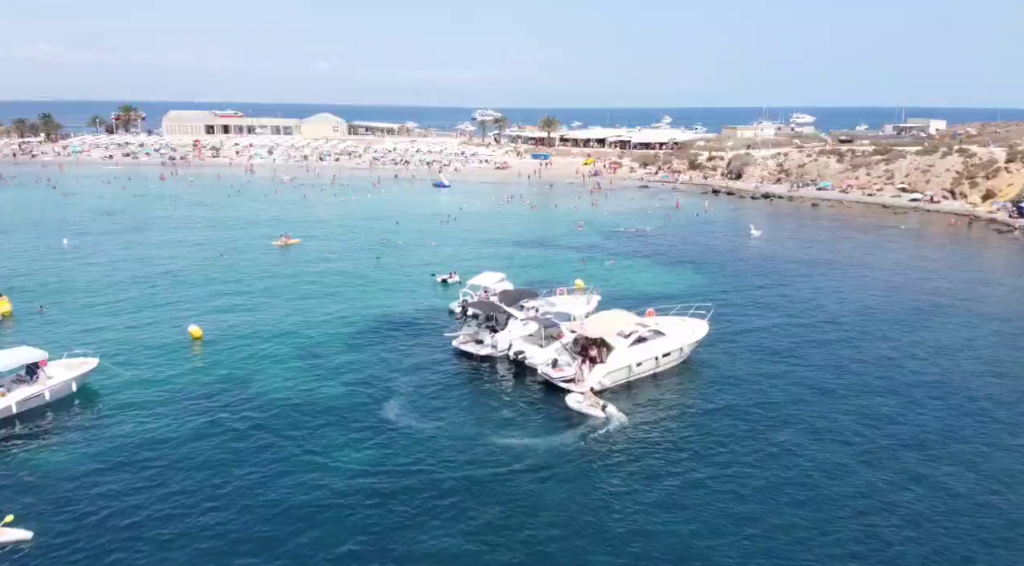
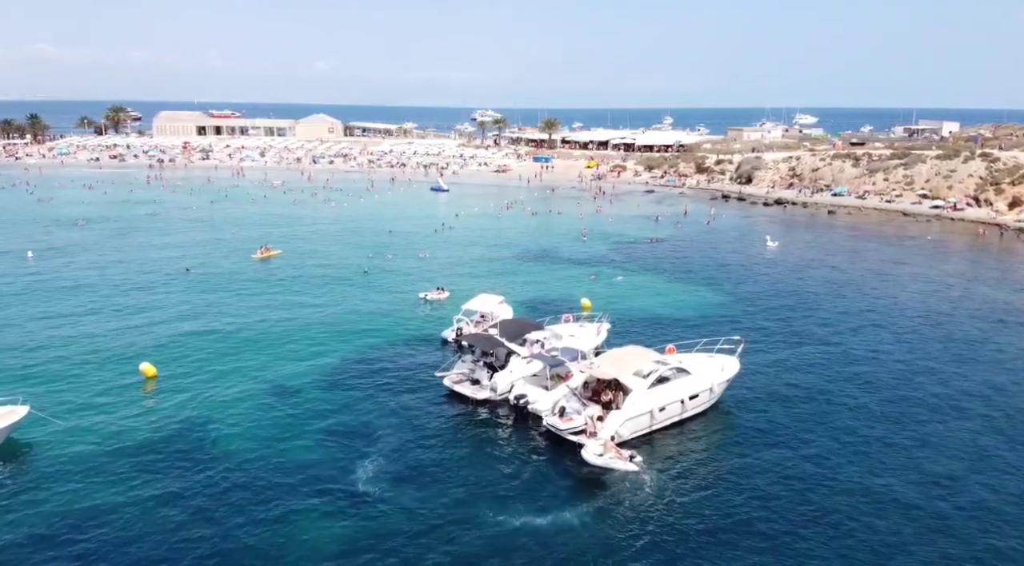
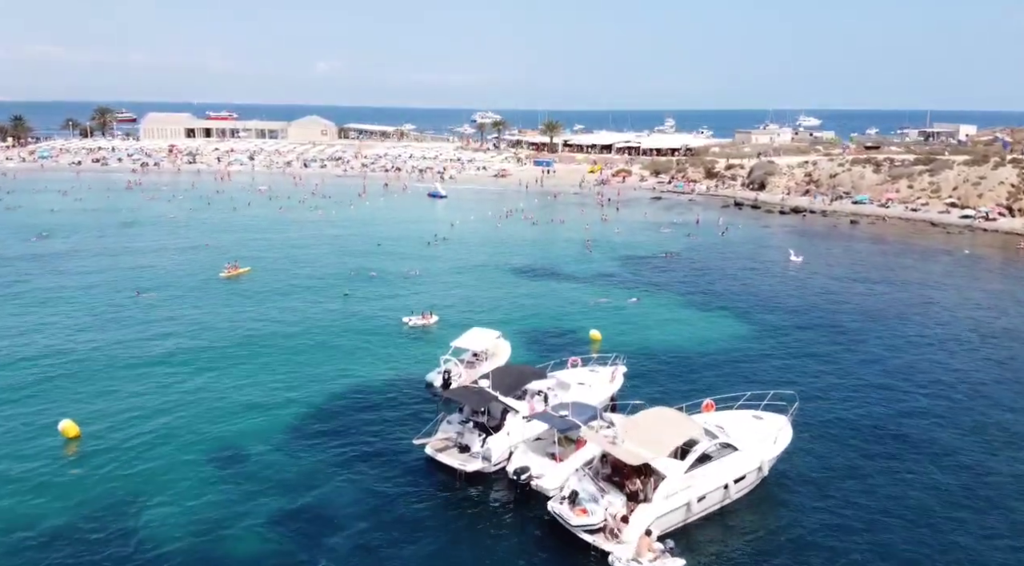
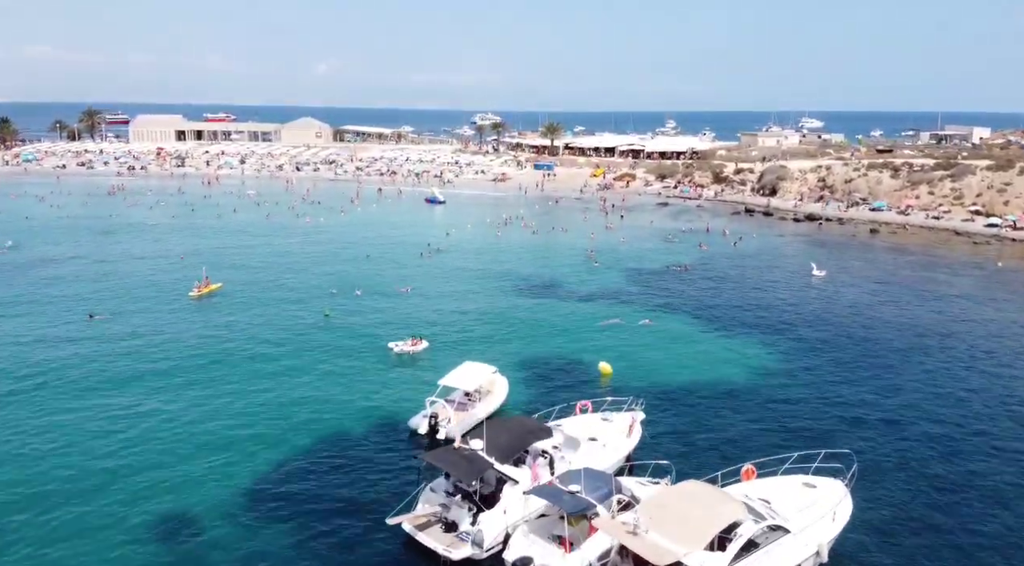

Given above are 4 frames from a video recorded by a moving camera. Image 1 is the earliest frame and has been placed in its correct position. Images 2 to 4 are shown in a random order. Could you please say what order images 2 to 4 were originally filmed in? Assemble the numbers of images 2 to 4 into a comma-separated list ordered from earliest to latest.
2, 3, 4
